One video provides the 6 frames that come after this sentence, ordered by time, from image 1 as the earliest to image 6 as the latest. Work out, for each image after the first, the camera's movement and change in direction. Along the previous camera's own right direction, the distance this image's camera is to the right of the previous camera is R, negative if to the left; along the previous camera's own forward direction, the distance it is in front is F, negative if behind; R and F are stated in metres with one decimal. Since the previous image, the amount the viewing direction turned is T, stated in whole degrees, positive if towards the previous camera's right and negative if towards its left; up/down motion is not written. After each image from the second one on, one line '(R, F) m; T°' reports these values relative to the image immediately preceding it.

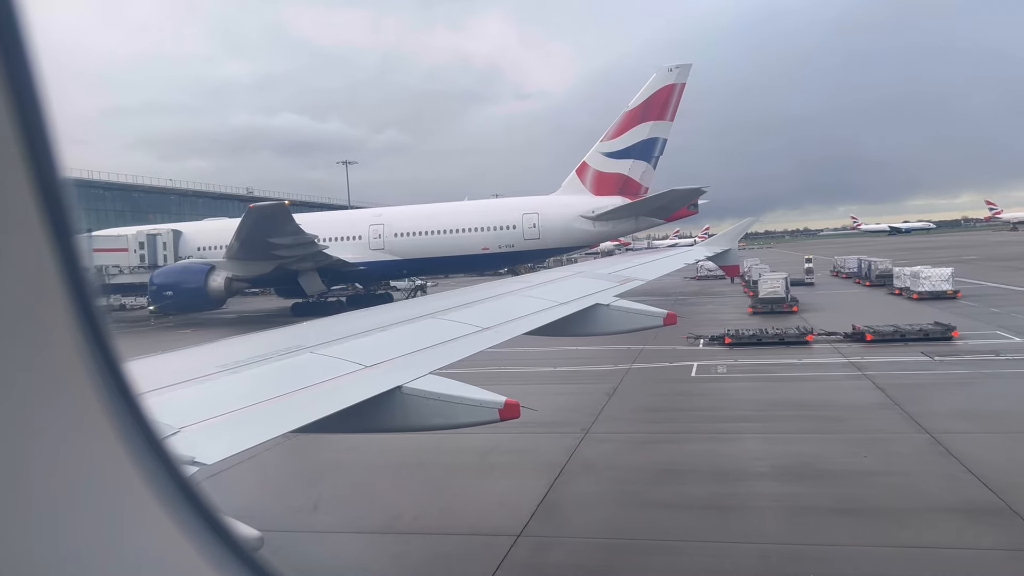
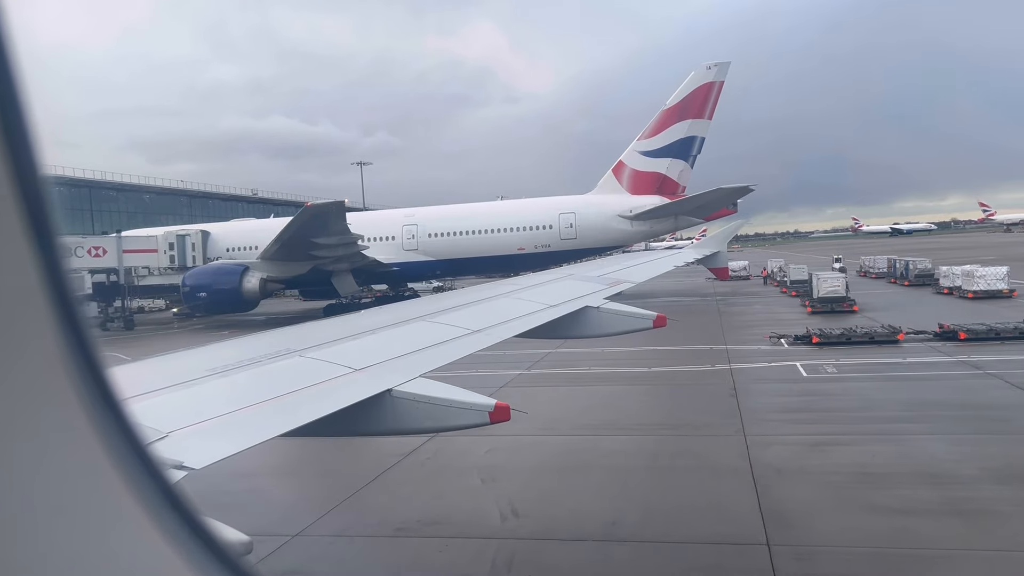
(-1.7, +0.3) m; +1°
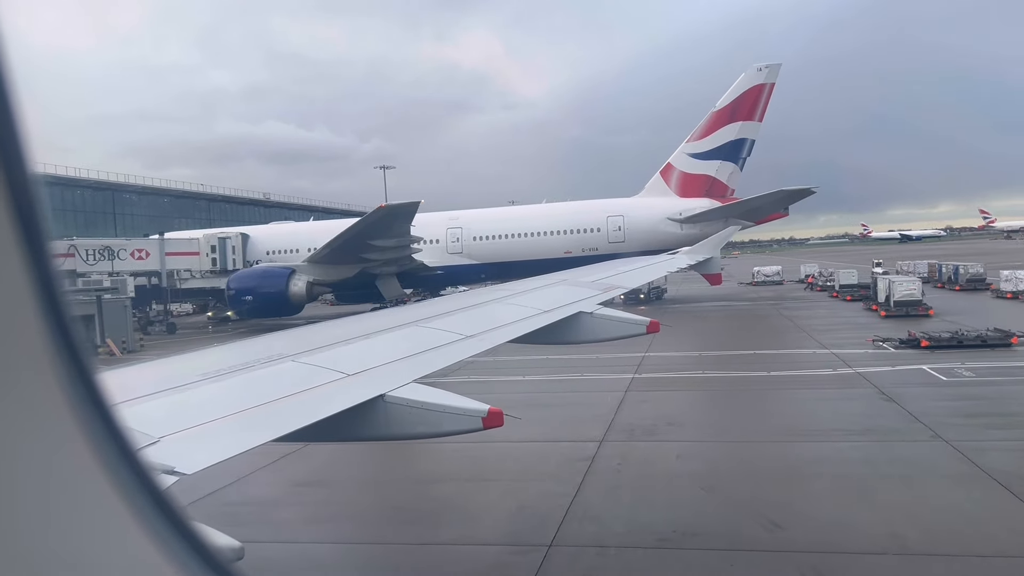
(-1.9, +0.3) m; 0°
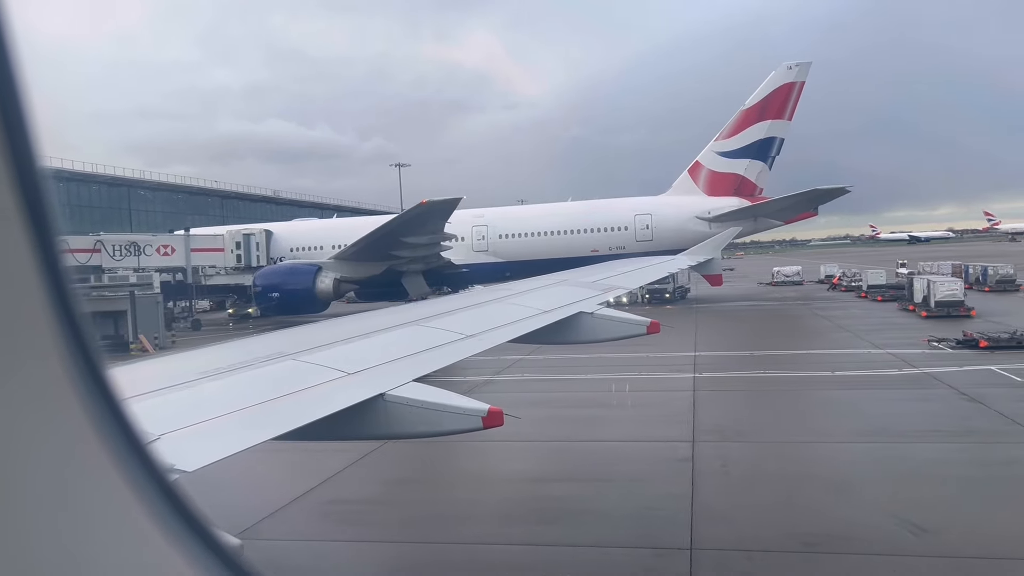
(-0.9, +0.1) m; 0°
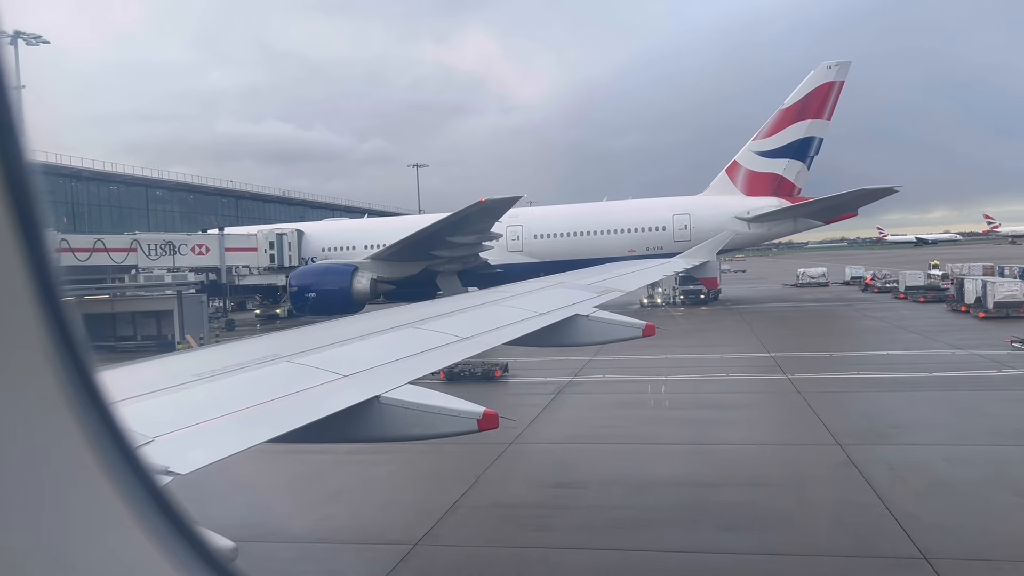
(-1.4, +0.2) m; 0°
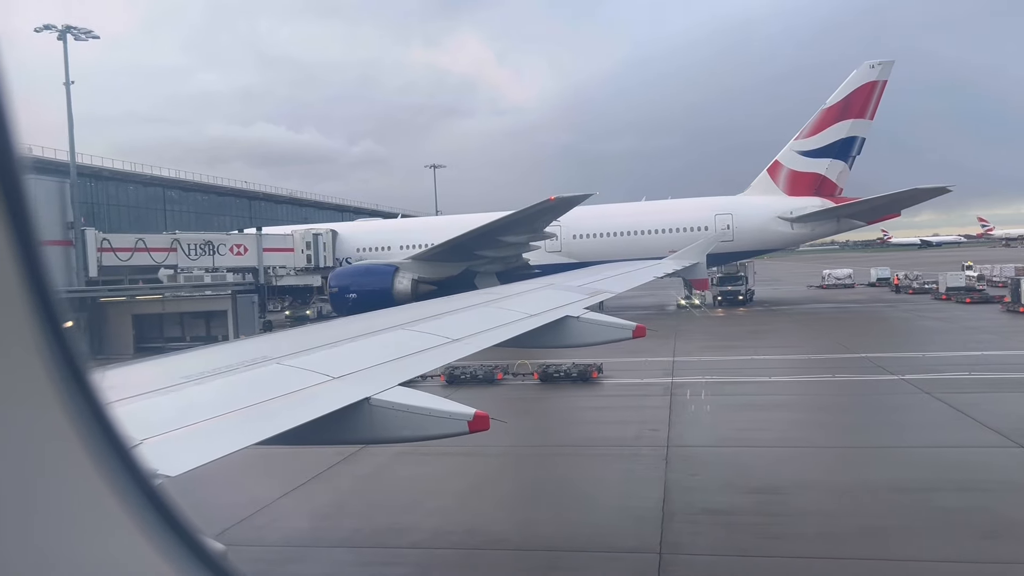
(-1.7, +0.3) m; 0°
